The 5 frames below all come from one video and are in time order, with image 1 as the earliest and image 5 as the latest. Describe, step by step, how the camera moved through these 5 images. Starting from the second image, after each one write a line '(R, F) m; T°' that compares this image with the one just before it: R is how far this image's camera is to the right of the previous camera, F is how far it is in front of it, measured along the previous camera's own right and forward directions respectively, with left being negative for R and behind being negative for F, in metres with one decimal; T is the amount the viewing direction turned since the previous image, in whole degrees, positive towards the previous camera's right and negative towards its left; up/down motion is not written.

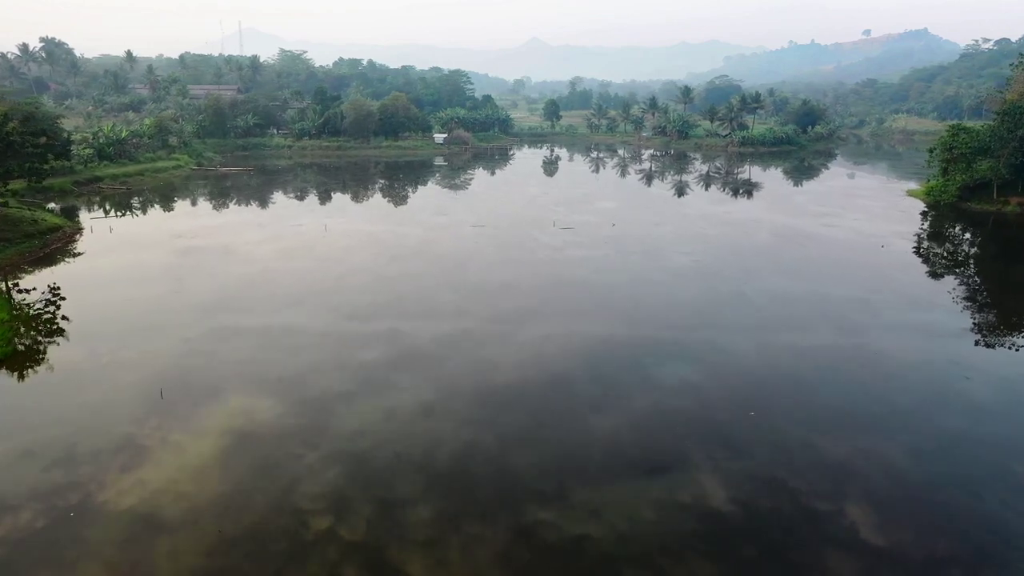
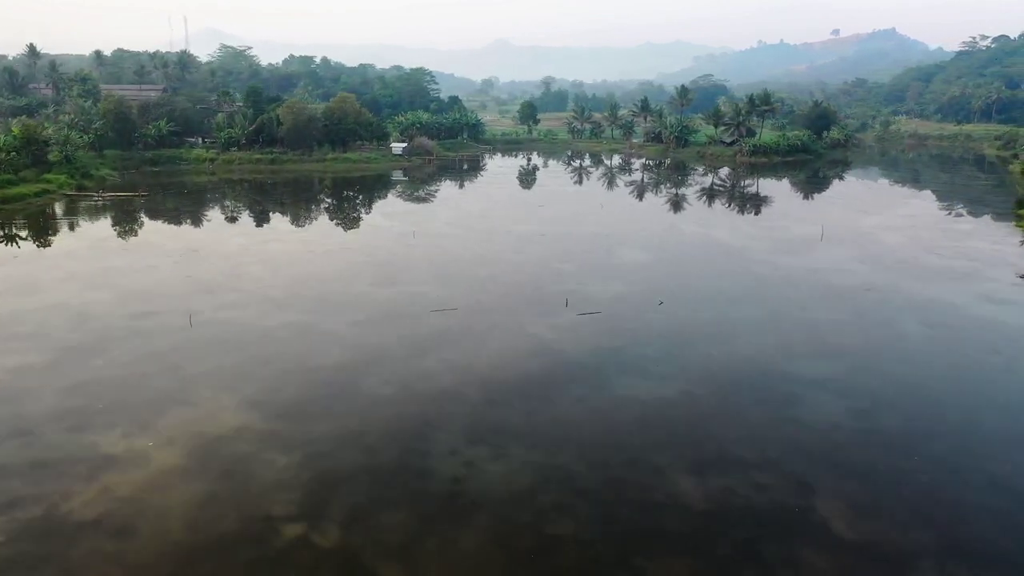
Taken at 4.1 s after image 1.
(-0.4, +7.8) m; +3°
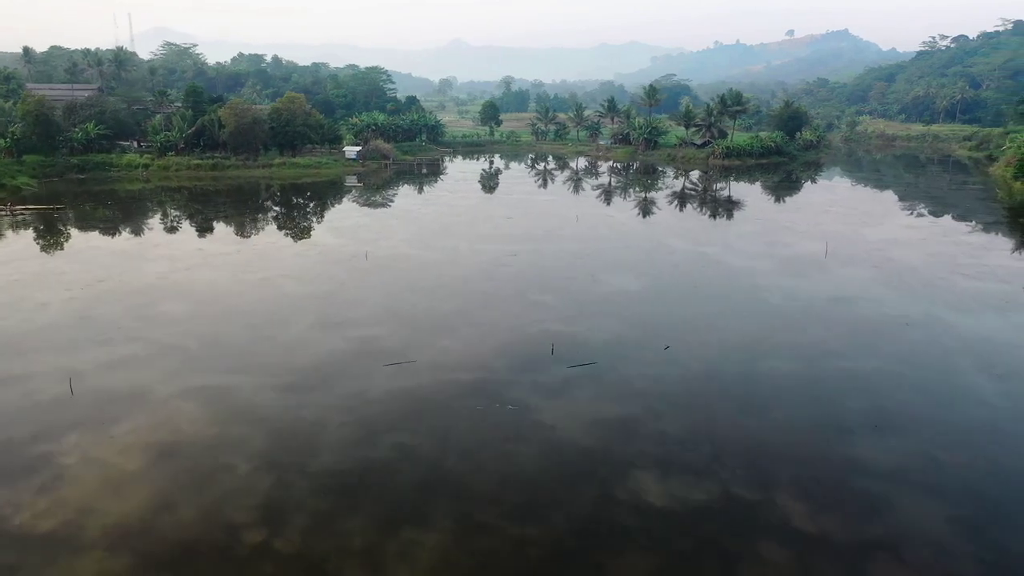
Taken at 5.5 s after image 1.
(-0.2, +2.6) m; +3°
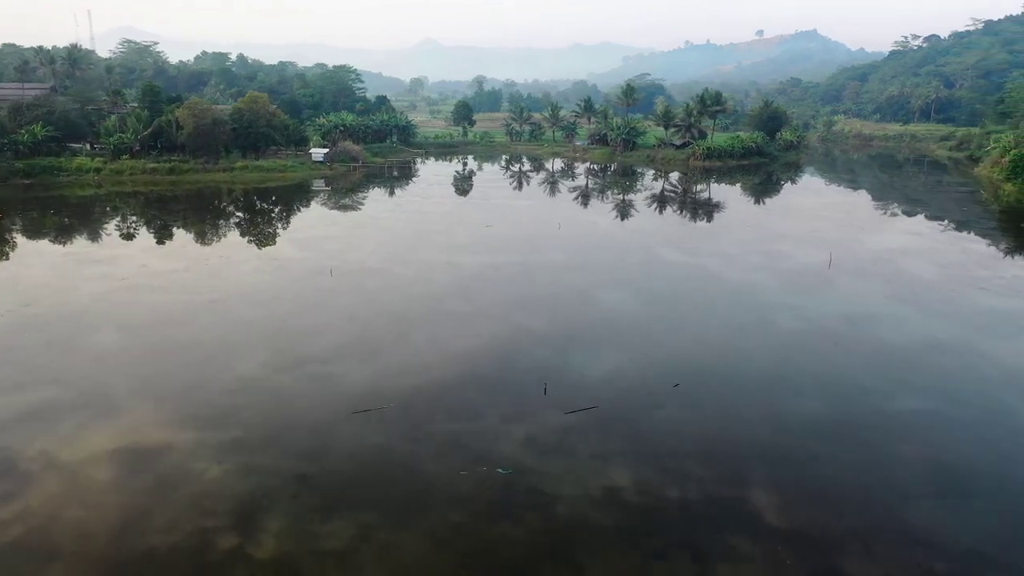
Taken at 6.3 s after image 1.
(-0.2, +1.5) m; +2°
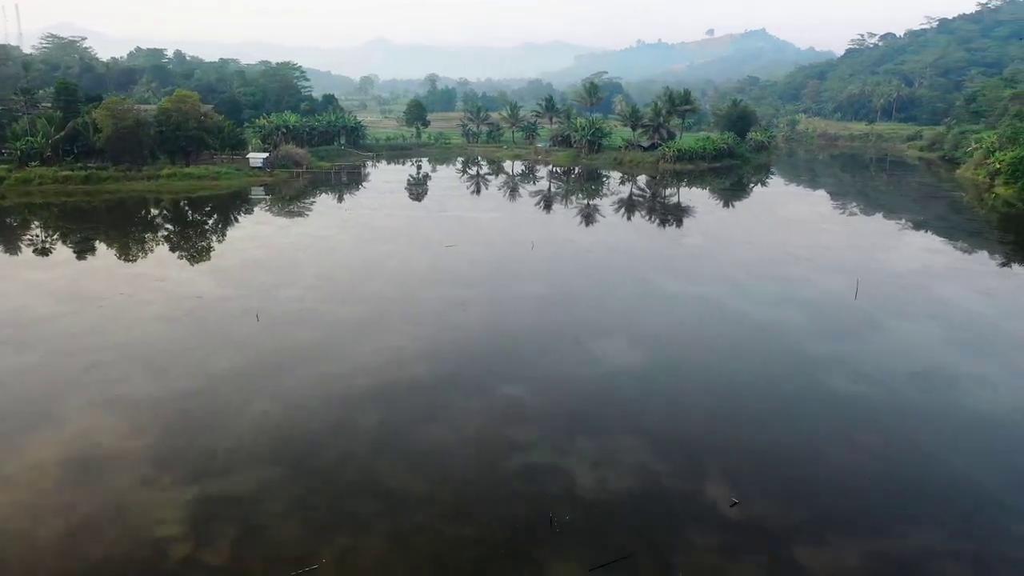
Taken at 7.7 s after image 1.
(-0.3, +2.9) m; +4°
